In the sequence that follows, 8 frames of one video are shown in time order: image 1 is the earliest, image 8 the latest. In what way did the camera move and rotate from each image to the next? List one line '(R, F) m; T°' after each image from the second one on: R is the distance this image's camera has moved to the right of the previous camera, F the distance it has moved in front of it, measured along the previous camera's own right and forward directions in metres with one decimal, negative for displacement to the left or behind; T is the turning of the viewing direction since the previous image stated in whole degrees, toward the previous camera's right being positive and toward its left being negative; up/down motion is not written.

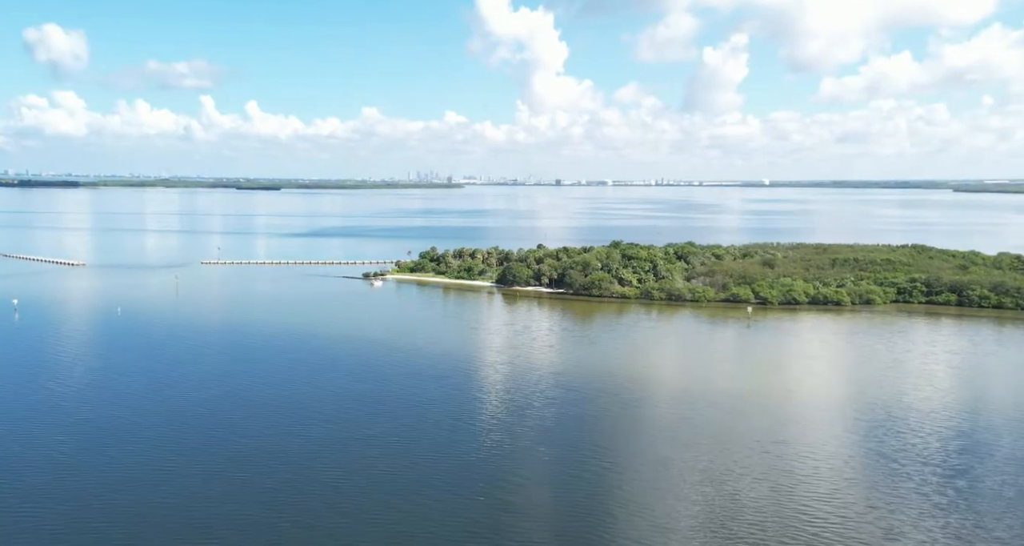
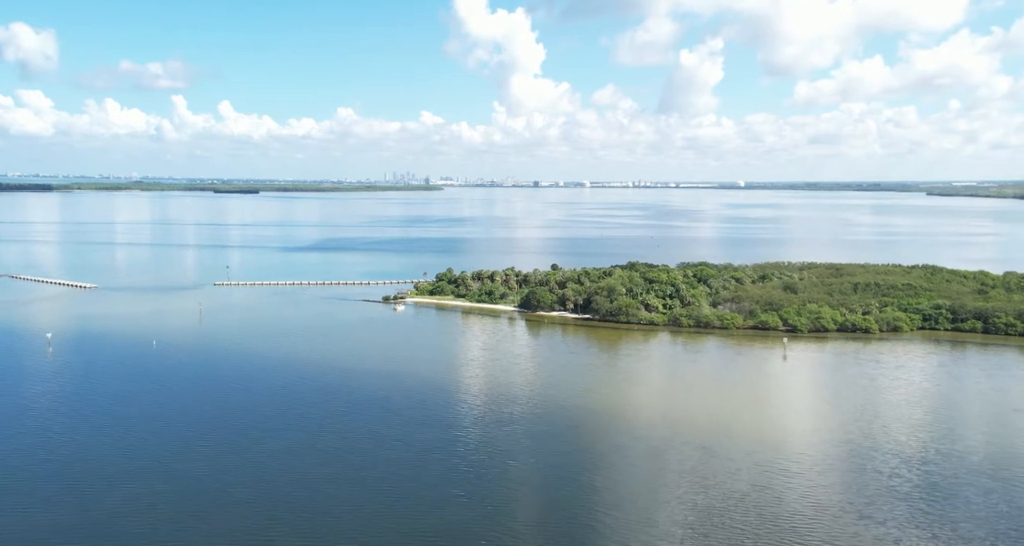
(-0.8, +0.1) m; +3°
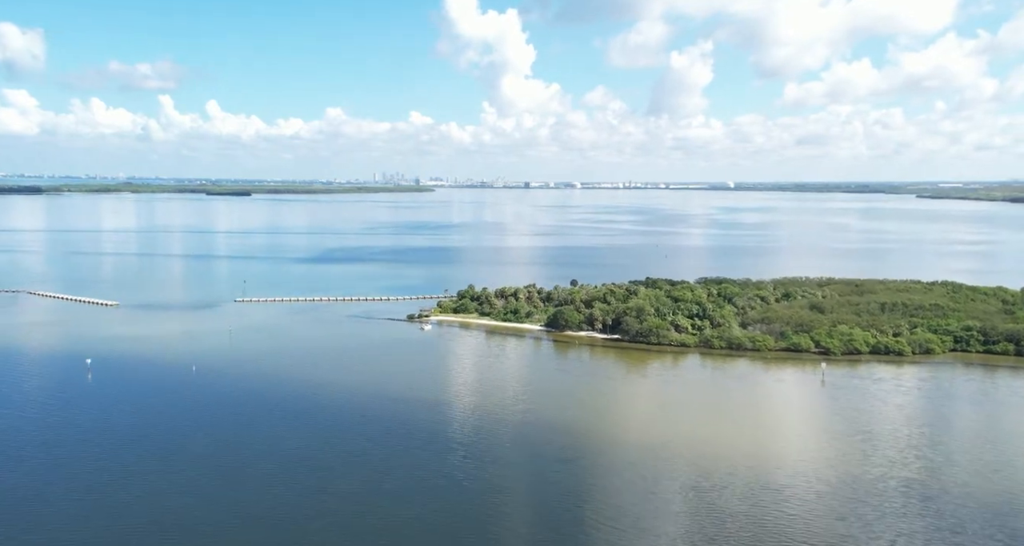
(-0.6, +0.1) m; +2°
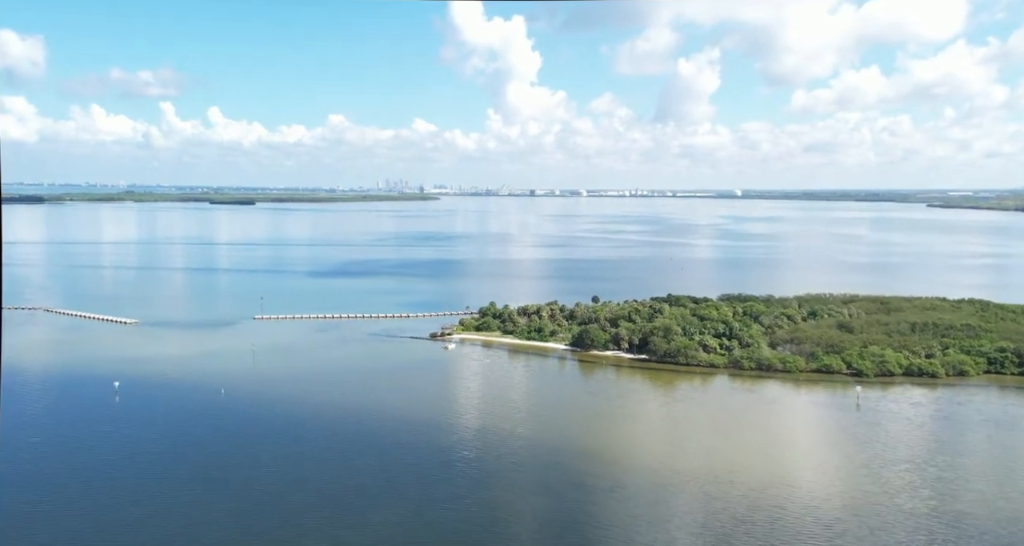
(-0.3, +0.3) m; 0°
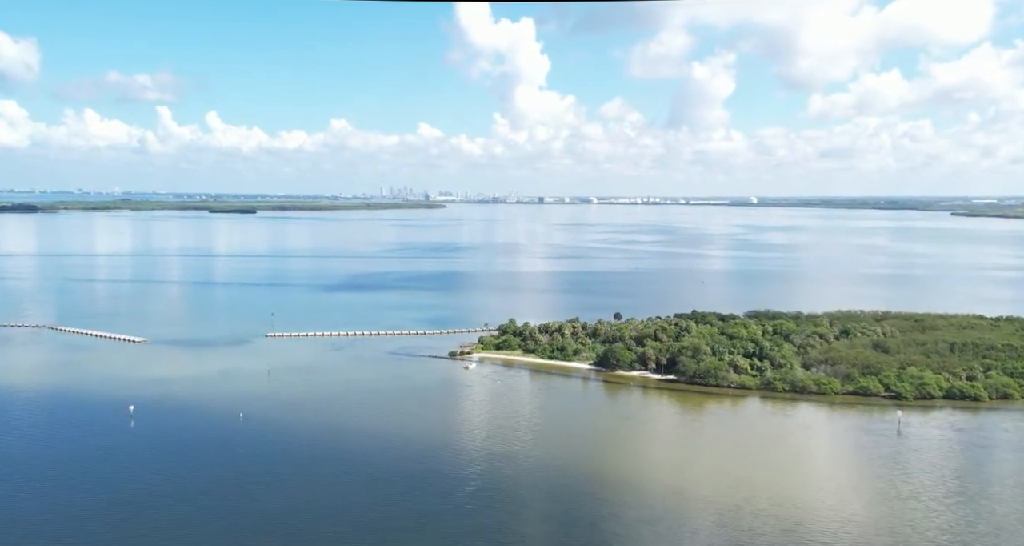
(0.0, +1.0) m; -1°
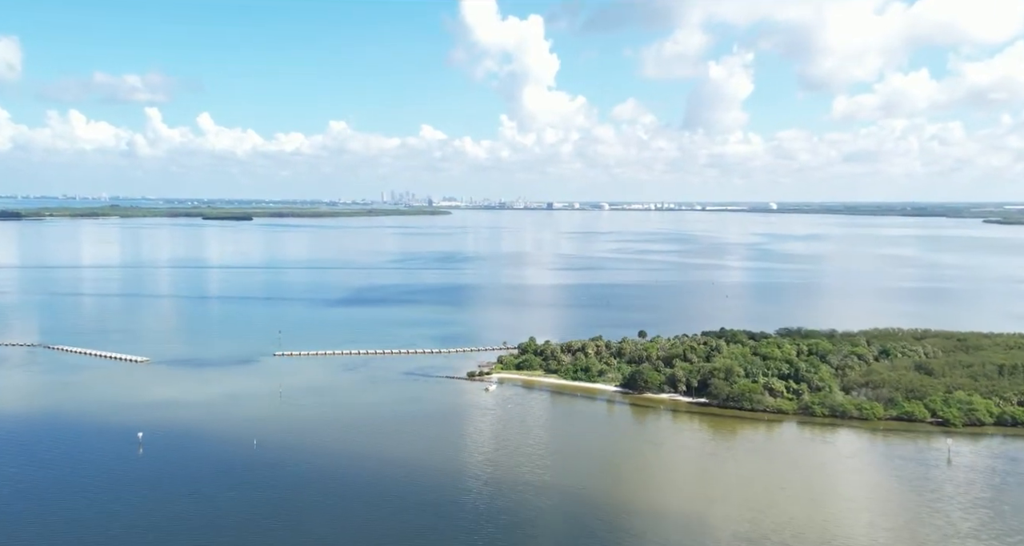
(+0.1, +1.4) m; -1°
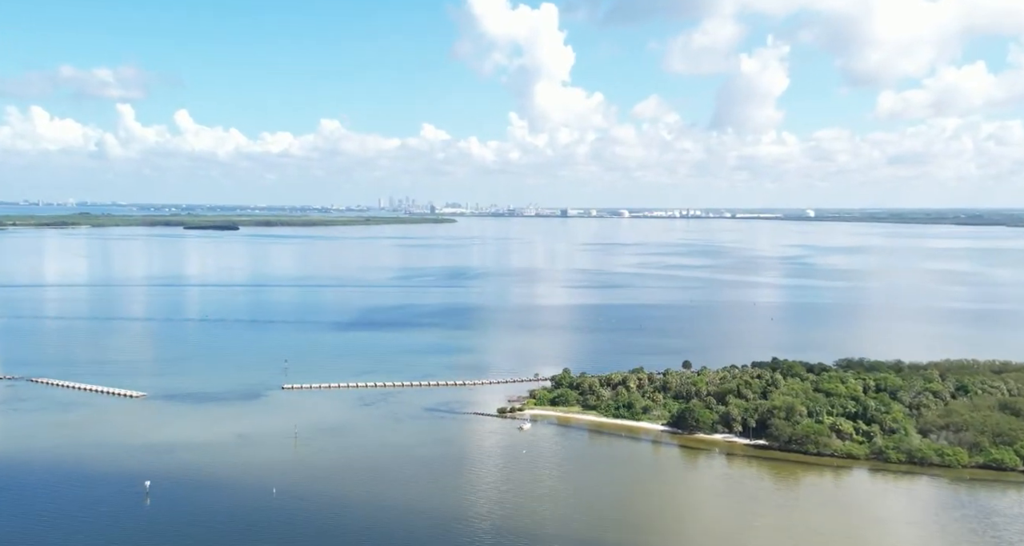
(0.0, +2.7) m; -1°
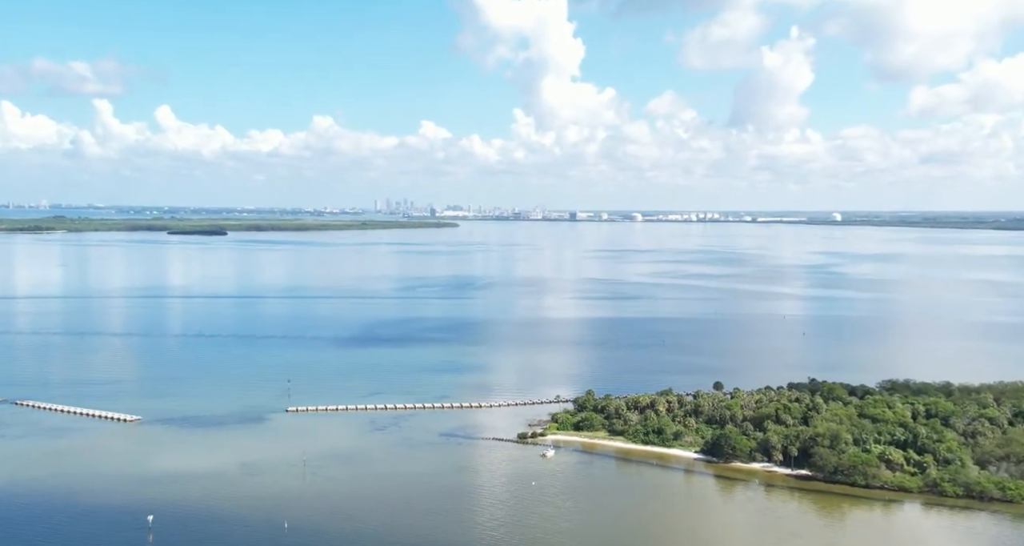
(+0.2, +1.7) m; -1°
